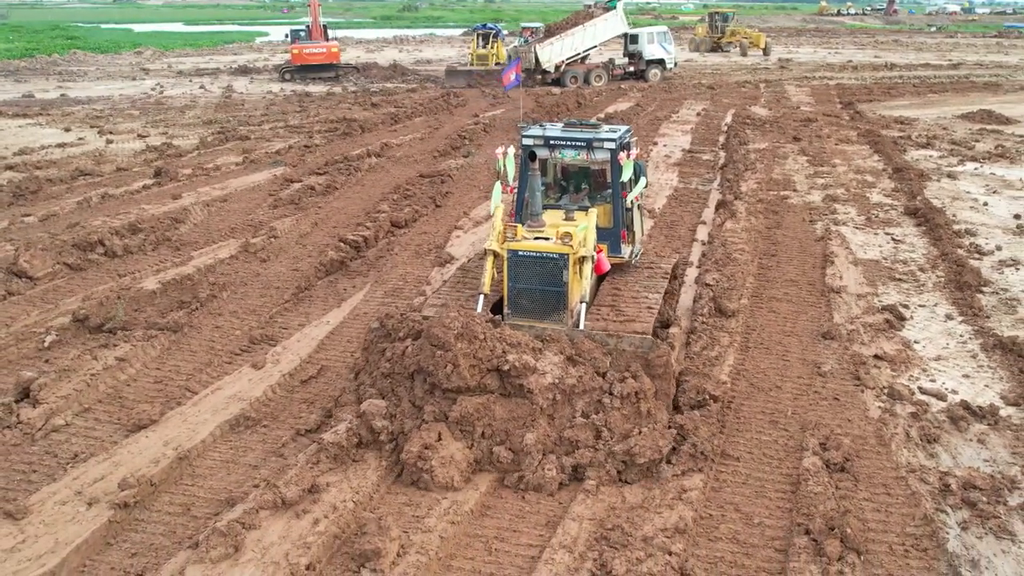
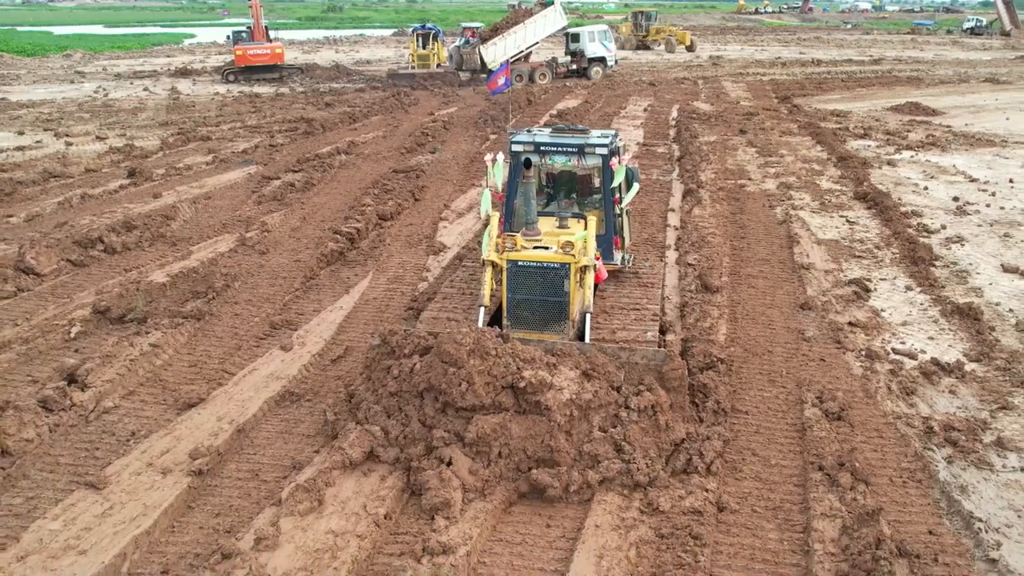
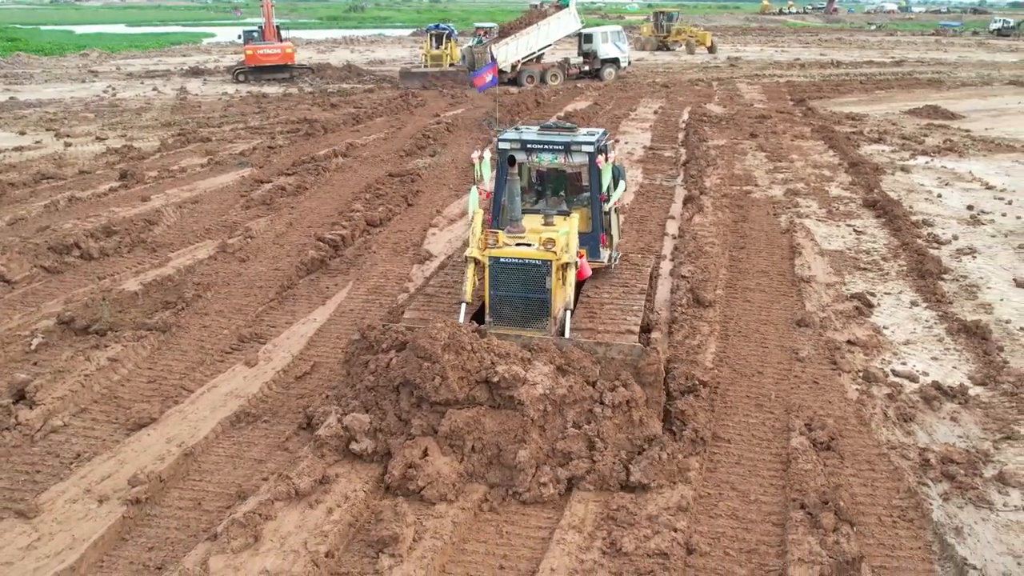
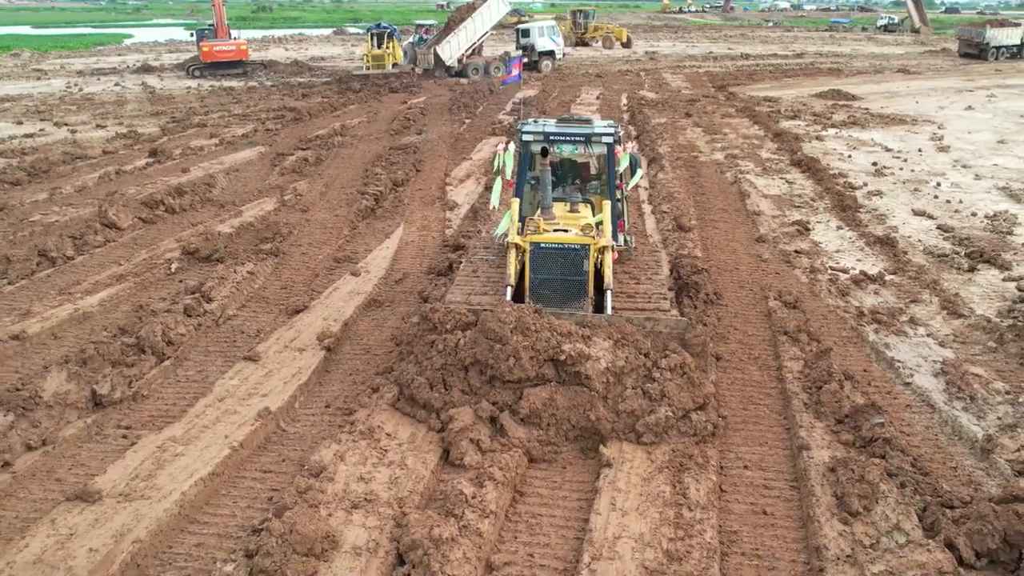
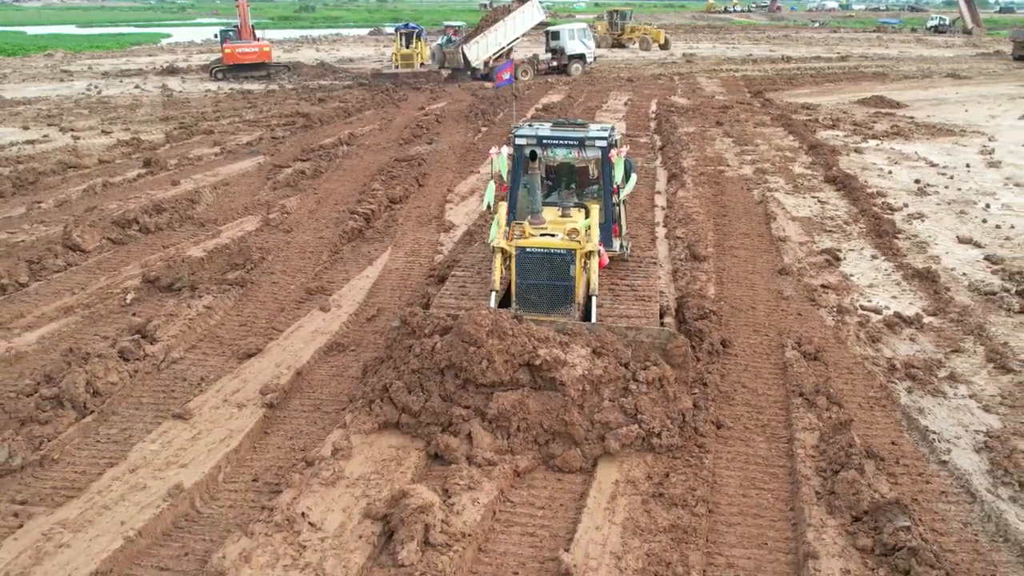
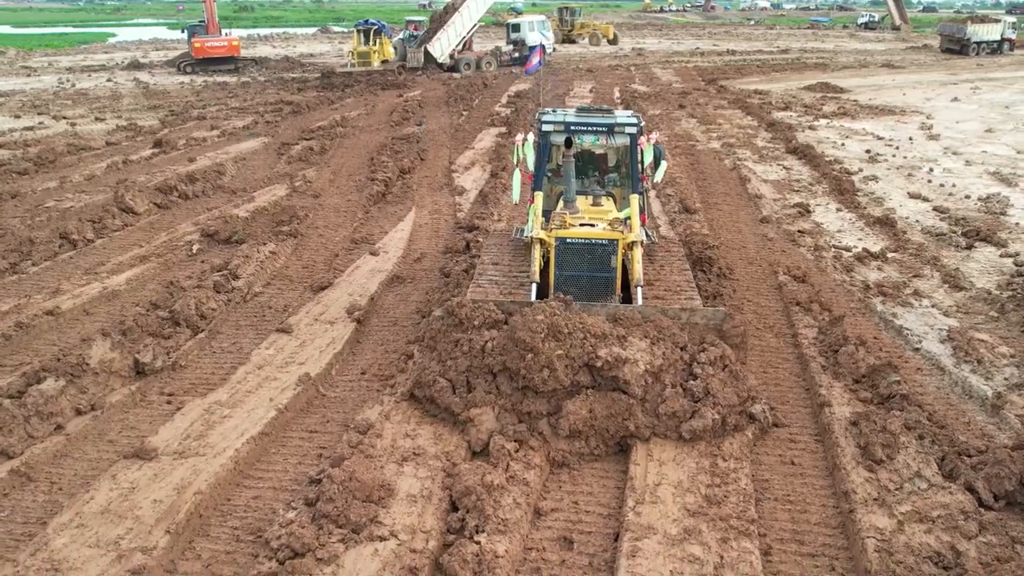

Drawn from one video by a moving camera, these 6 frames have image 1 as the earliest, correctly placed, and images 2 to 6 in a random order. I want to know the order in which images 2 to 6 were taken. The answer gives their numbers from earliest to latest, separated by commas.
3, 2, 5, 4, 6
